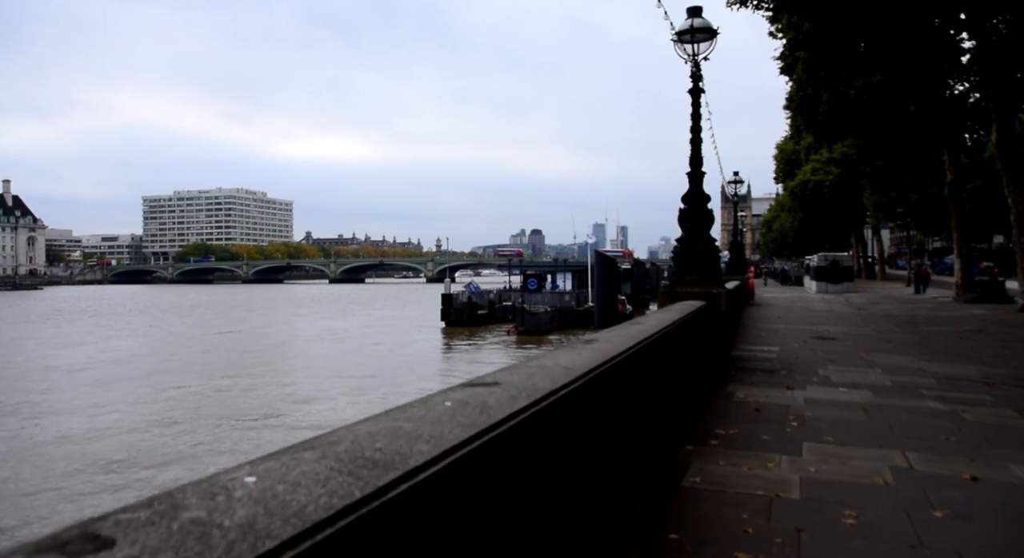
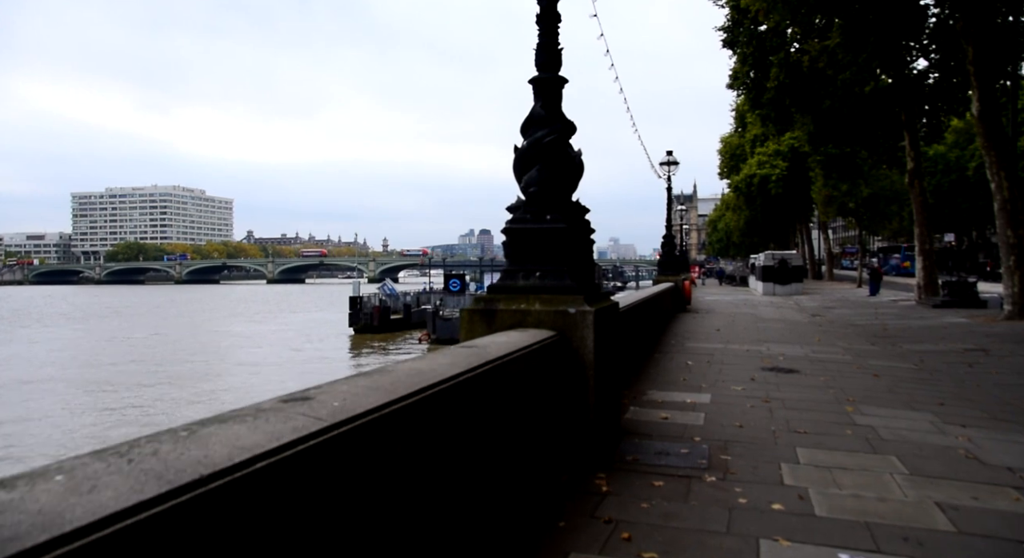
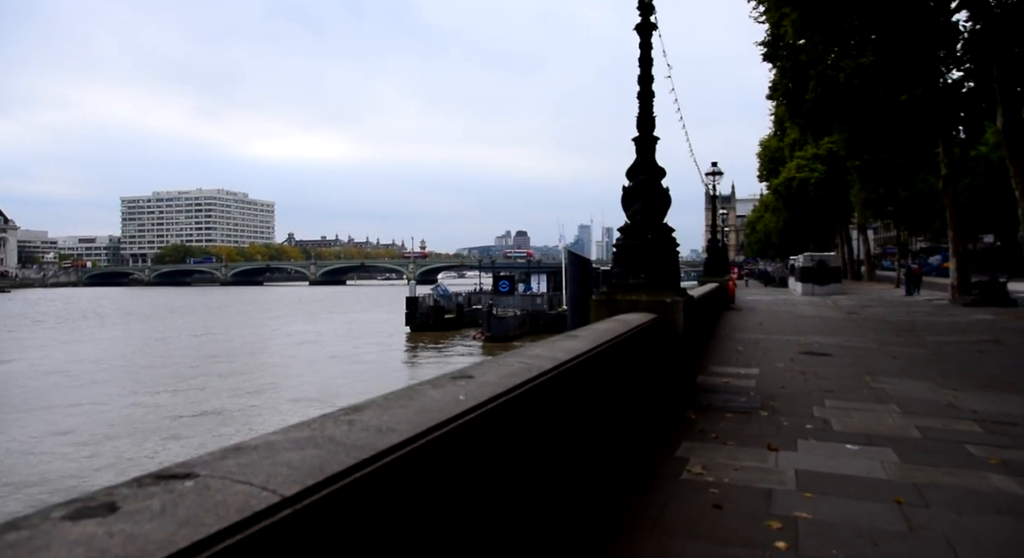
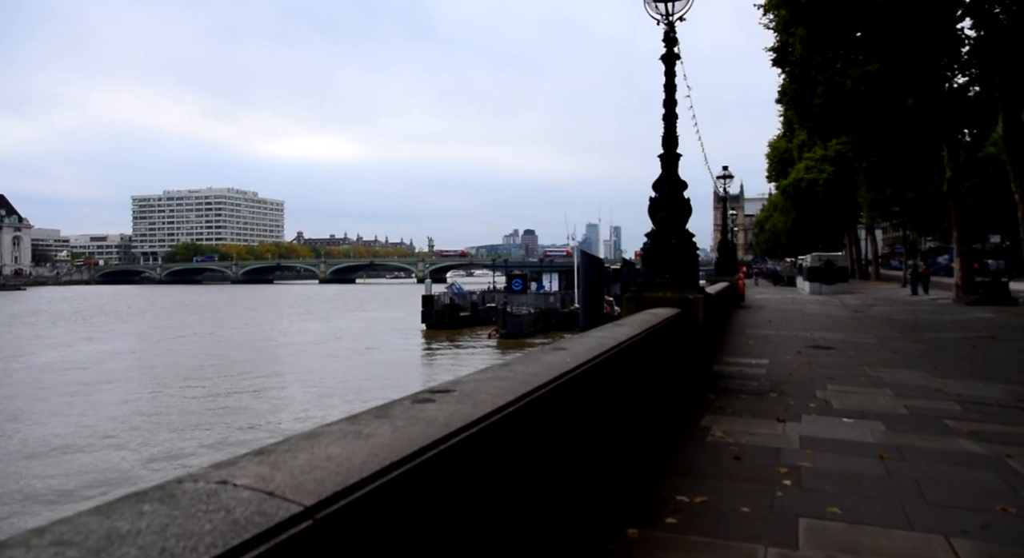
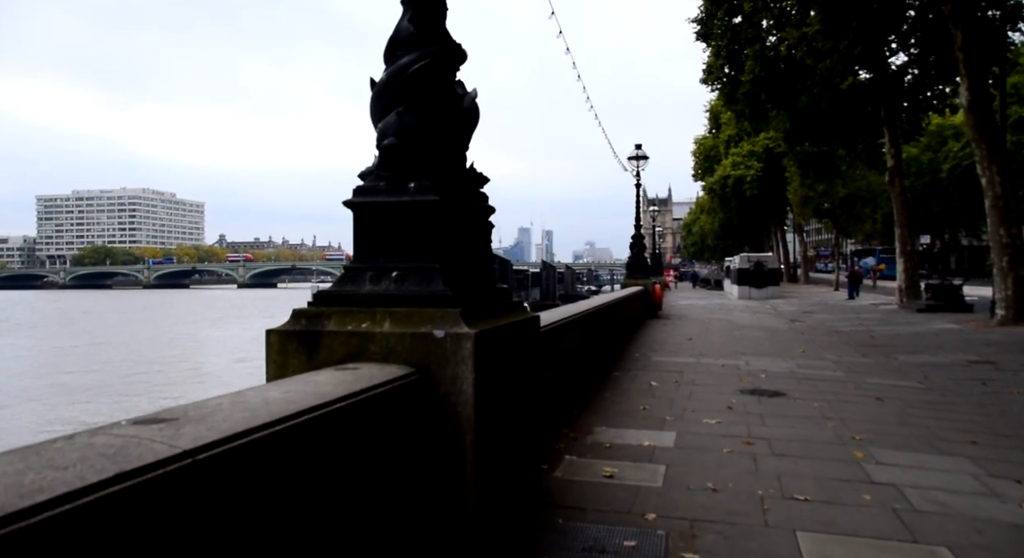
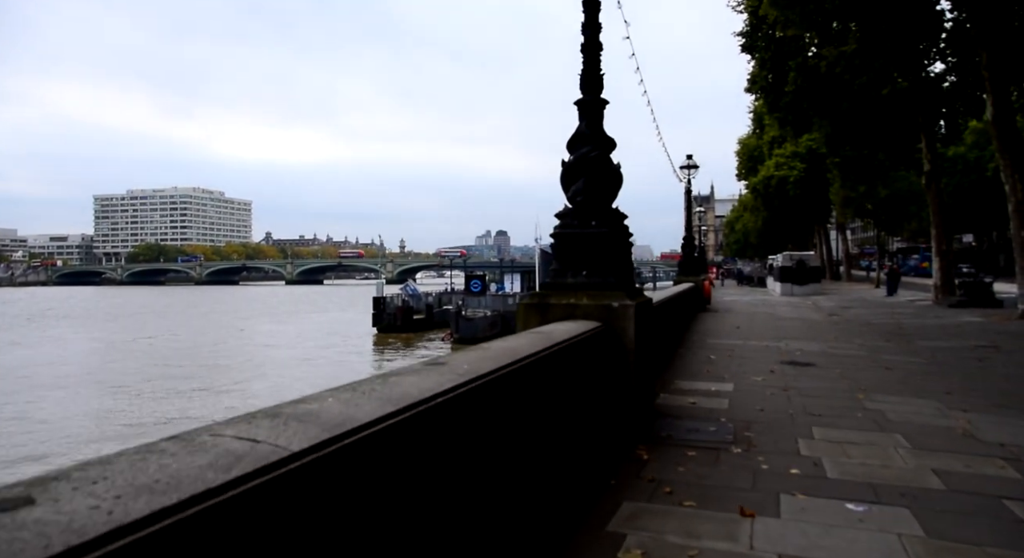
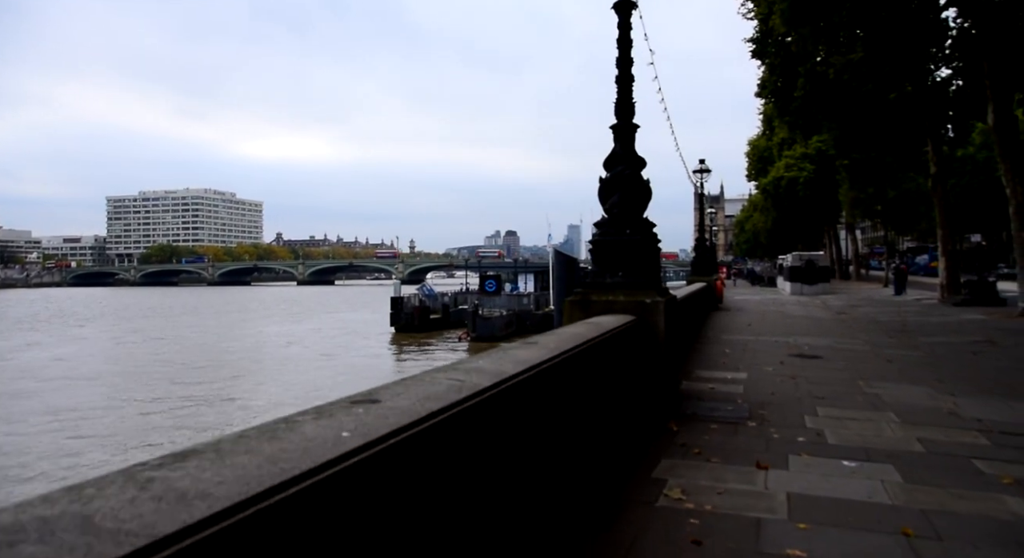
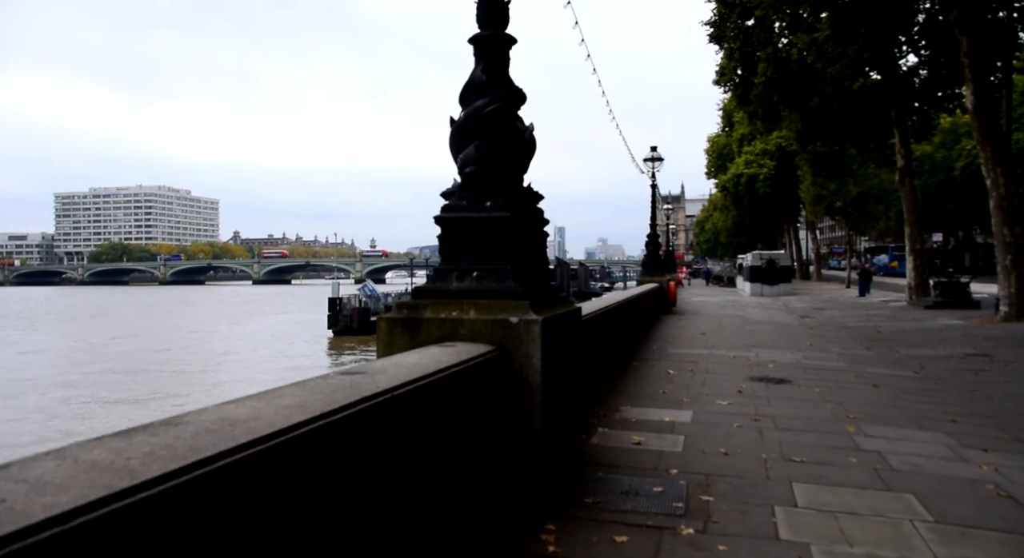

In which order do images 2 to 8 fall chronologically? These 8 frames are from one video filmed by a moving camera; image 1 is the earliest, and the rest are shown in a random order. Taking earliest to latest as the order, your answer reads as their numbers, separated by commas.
4, 3, 7, 6, 2, 8, 5
